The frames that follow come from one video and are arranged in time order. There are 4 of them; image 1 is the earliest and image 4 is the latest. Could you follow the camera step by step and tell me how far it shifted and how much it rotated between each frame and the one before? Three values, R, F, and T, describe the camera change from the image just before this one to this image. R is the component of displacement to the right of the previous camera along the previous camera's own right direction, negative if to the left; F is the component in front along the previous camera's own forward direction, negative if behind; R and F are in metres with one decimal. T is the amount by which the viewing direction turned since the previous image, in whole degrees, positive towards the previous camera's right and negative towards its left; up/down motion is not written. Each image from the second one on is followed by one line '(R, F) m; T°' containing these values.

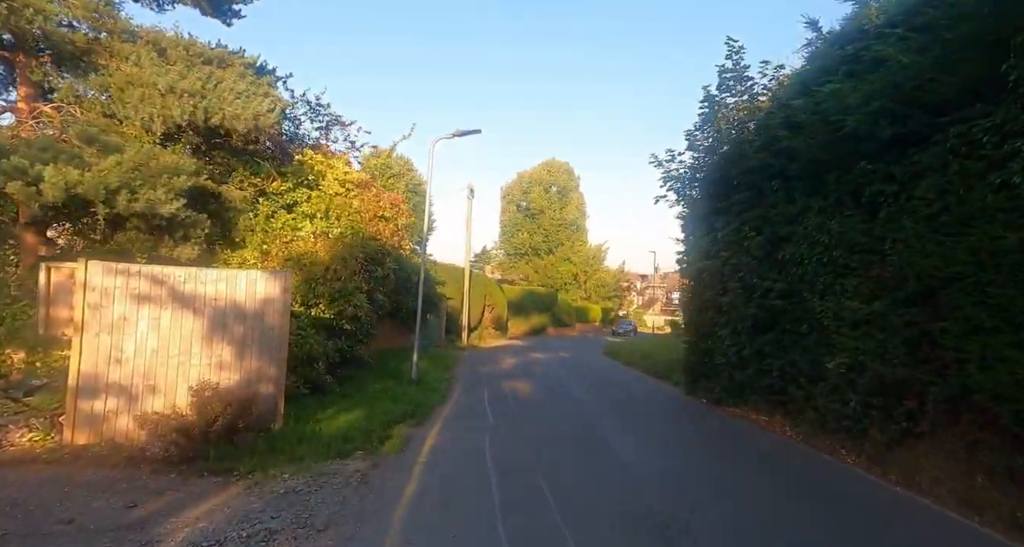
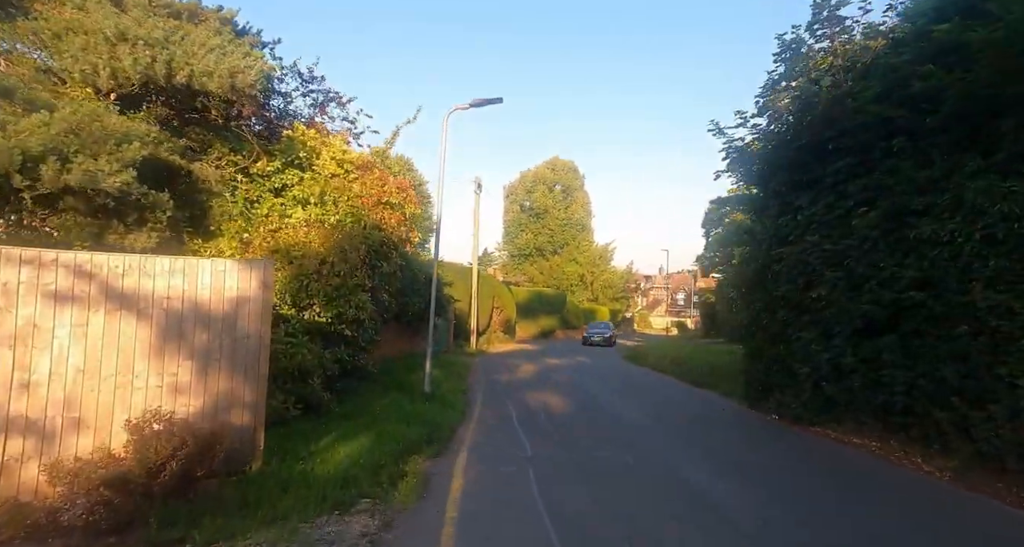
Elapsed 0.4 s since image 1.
(-0.6, +2.0) m; 0°
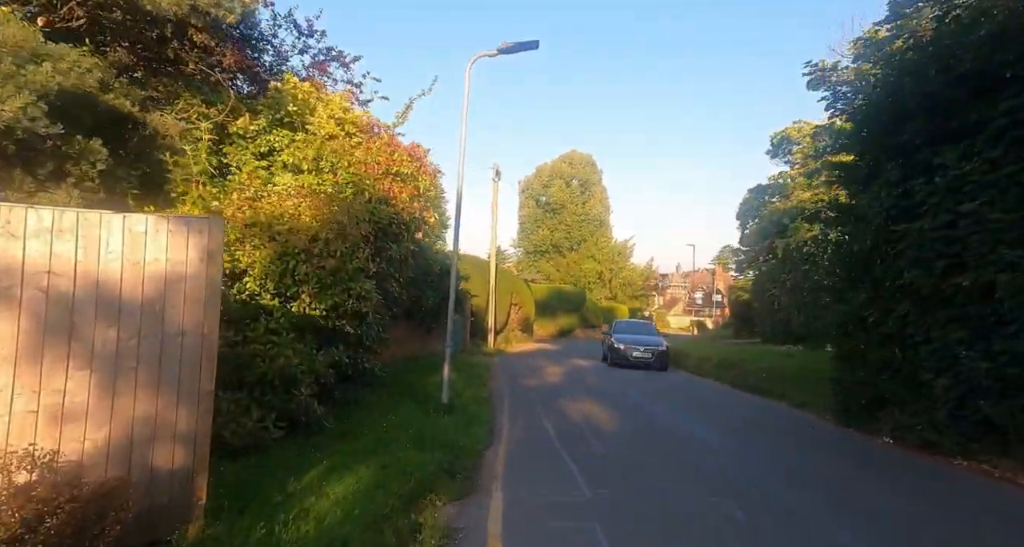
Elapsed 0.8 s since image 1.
(-0.4, +2.1) m; -1°
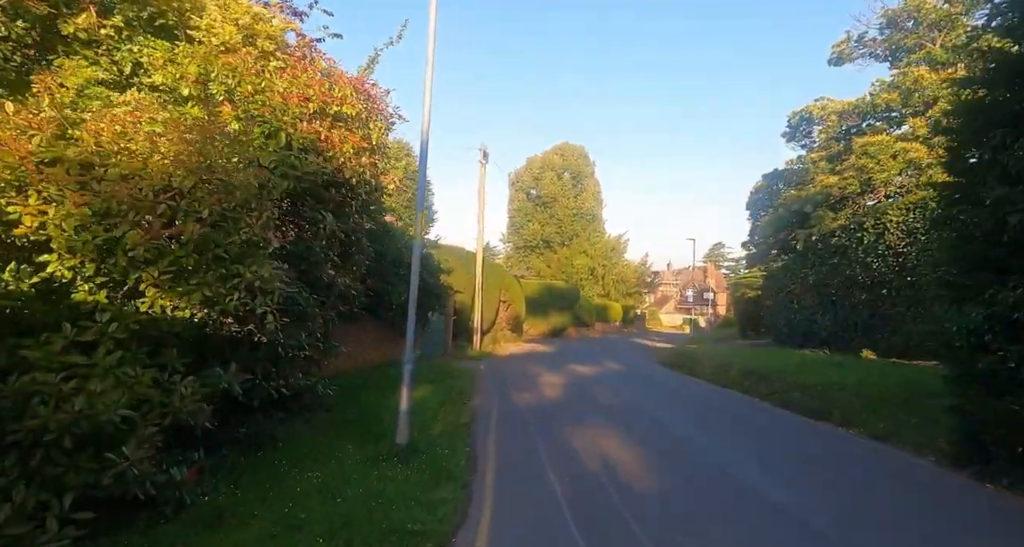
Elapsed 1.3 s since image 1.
(0.0, +2.9) m; +1°
